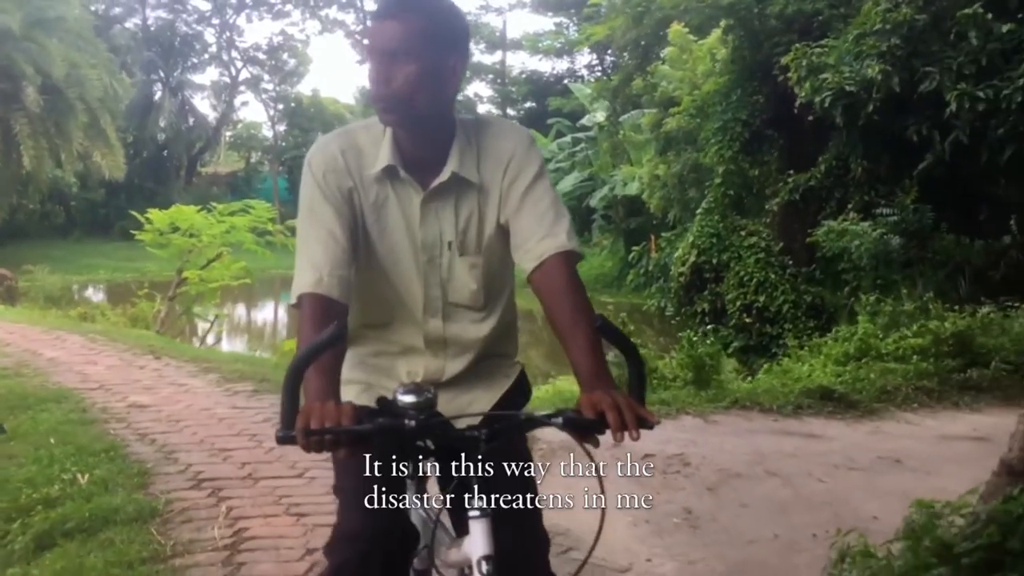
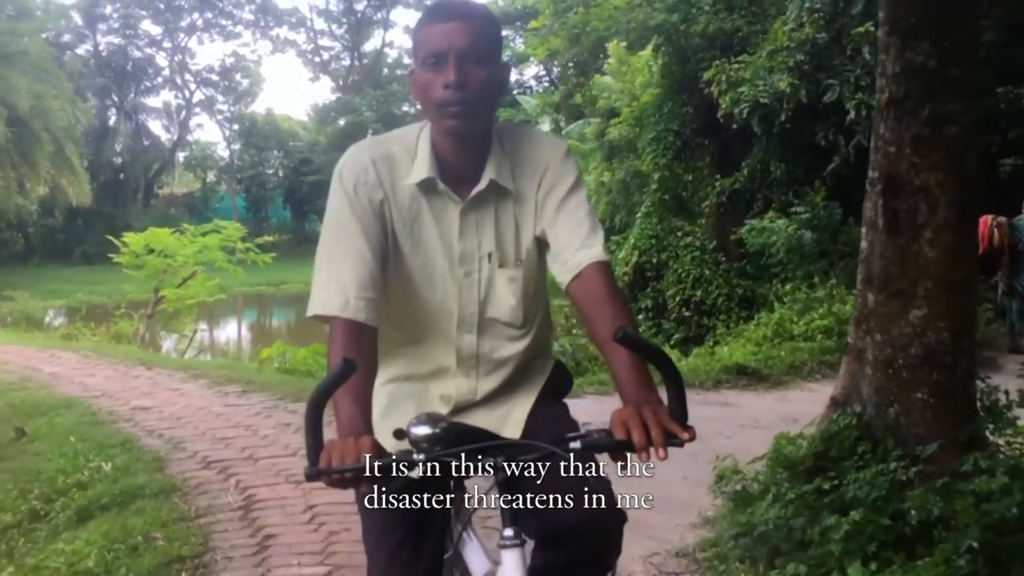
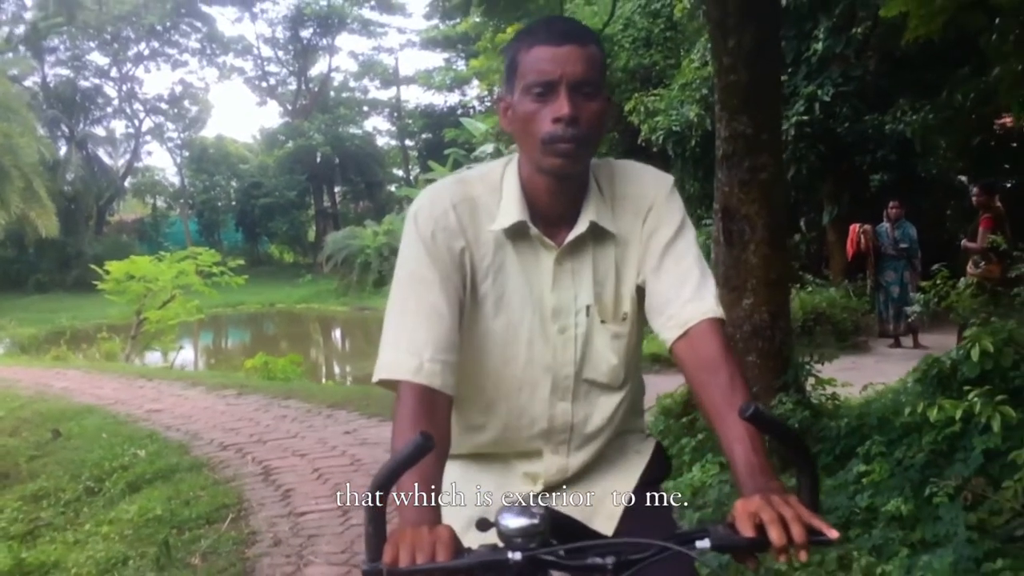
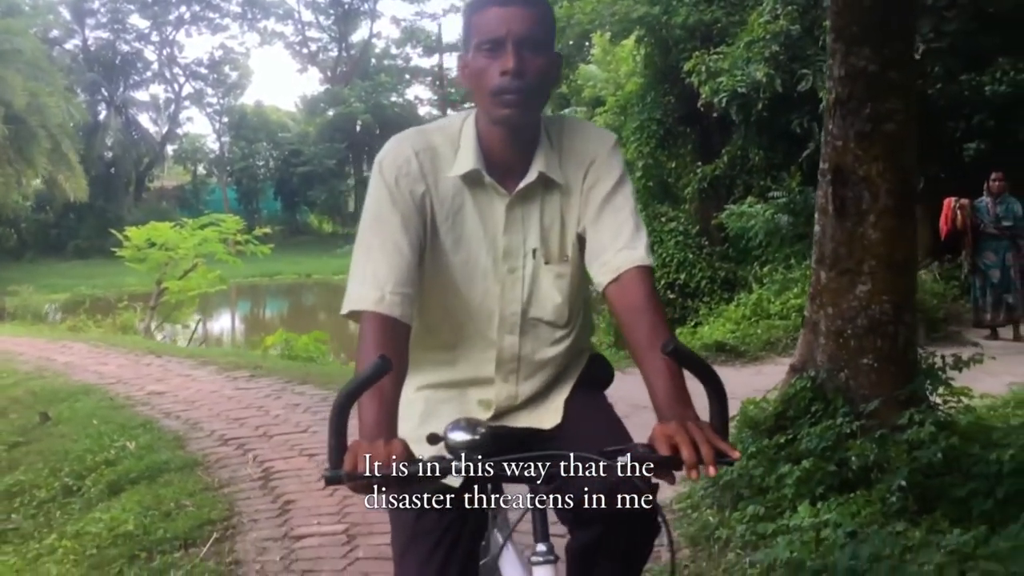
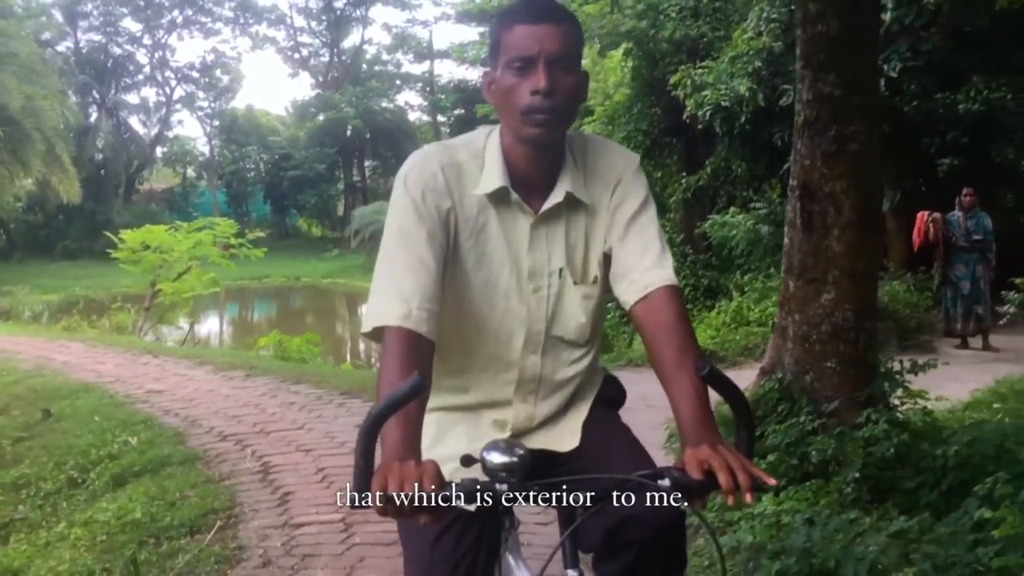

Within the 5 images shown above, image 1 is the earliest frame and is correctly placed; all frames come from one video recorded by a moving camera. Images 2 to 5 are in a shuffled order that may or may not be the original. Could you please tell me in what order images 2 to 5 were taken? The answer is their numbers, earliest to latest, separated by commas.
2, 4, 5, 3
